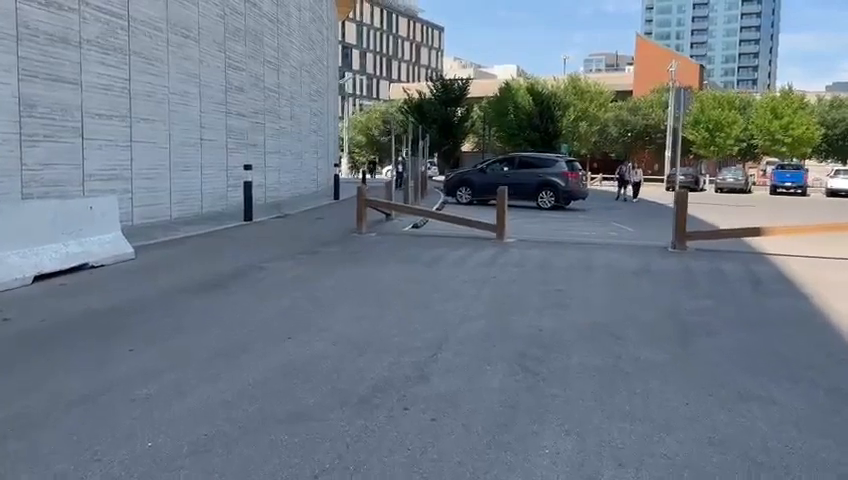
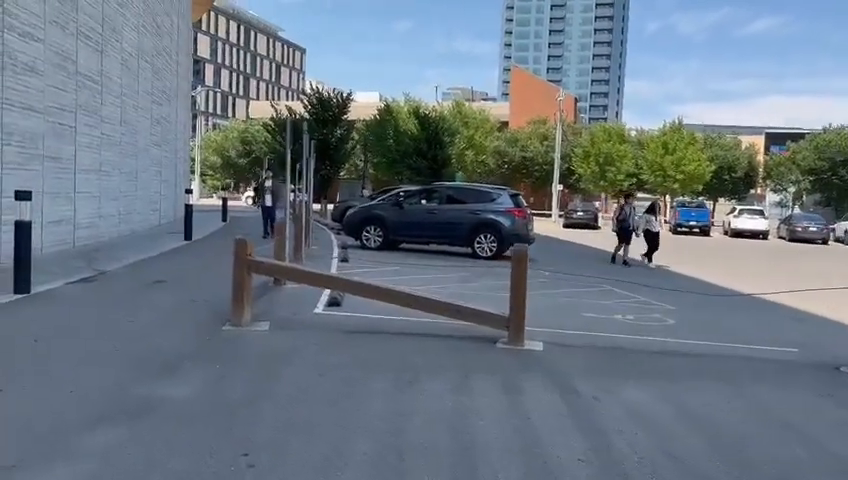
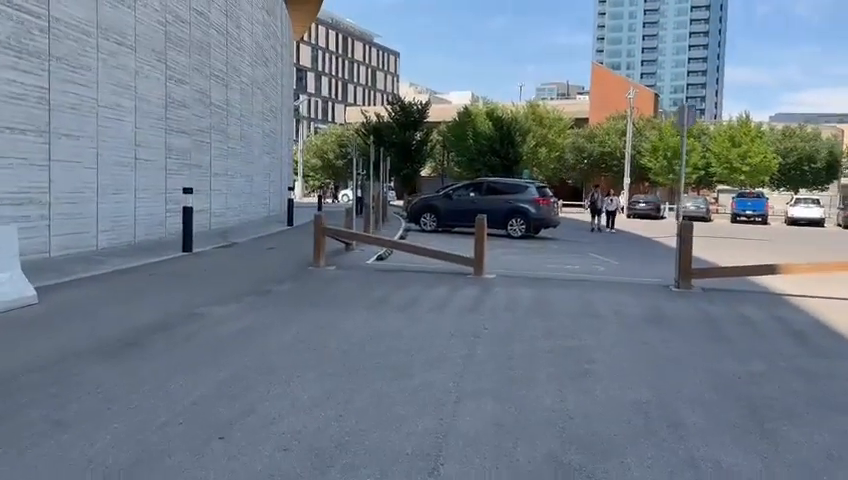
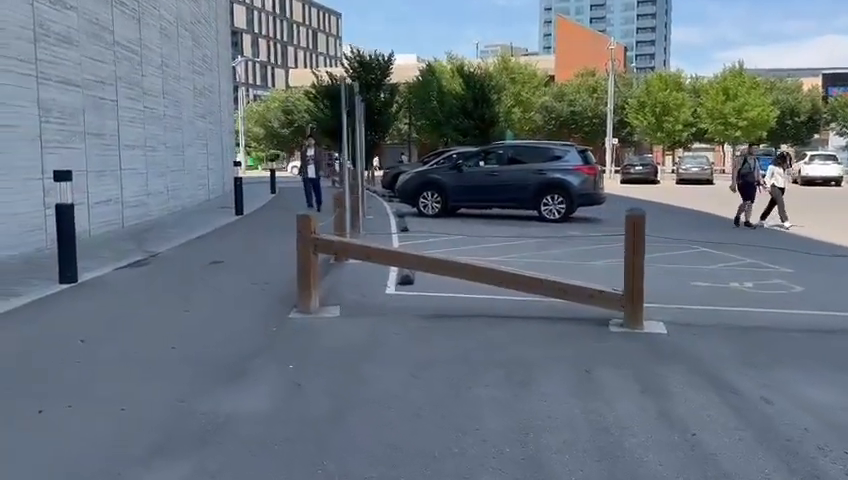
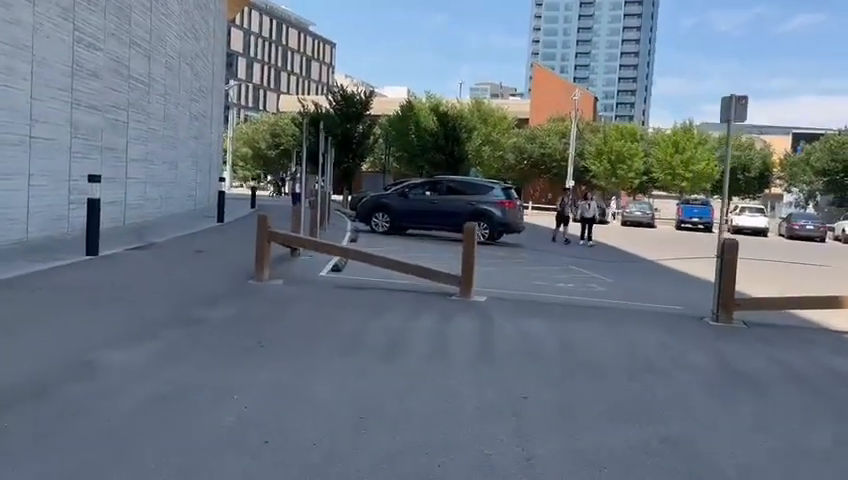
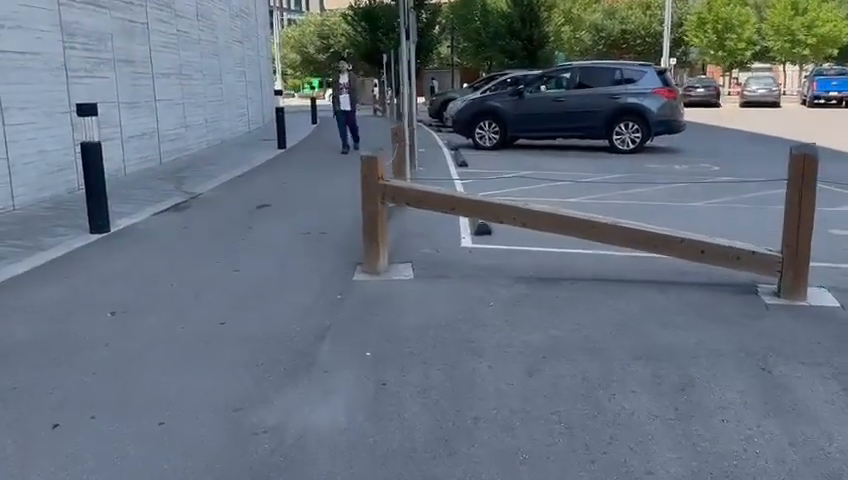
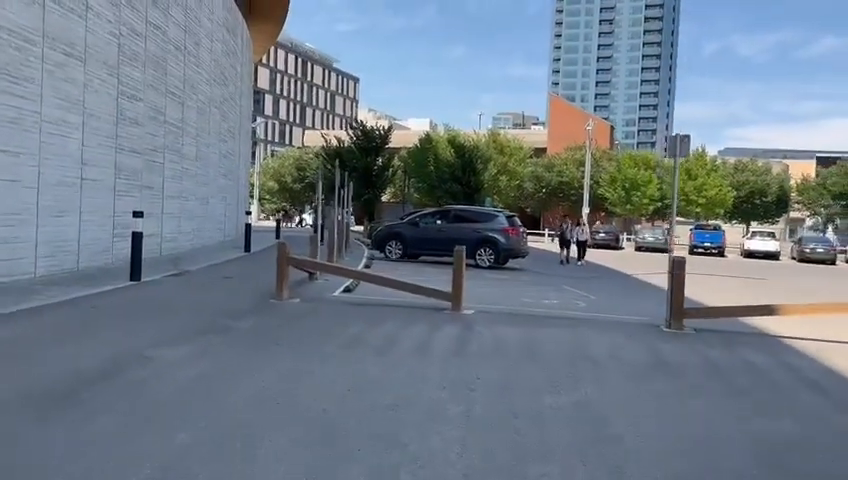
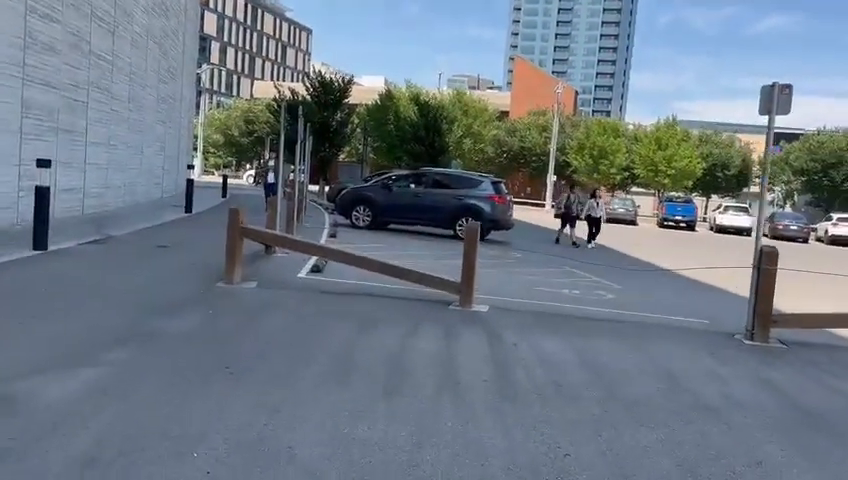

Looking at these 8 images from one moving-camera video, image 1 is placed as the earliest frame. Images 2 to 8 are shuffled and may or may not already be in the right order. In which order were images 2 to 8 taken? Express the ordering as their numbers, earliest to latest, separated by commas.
3, 7, 5, 8, 2, 4, 6
